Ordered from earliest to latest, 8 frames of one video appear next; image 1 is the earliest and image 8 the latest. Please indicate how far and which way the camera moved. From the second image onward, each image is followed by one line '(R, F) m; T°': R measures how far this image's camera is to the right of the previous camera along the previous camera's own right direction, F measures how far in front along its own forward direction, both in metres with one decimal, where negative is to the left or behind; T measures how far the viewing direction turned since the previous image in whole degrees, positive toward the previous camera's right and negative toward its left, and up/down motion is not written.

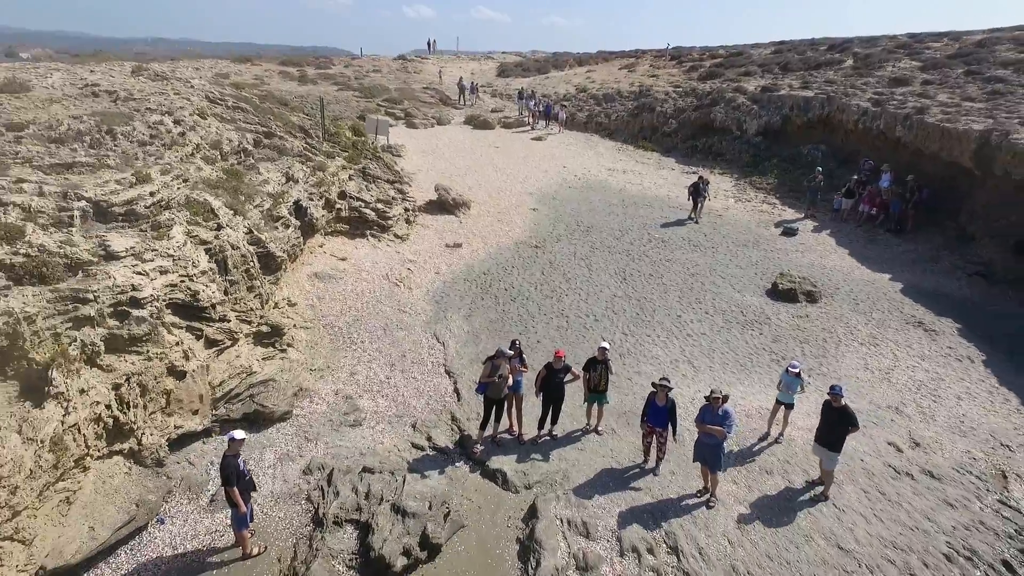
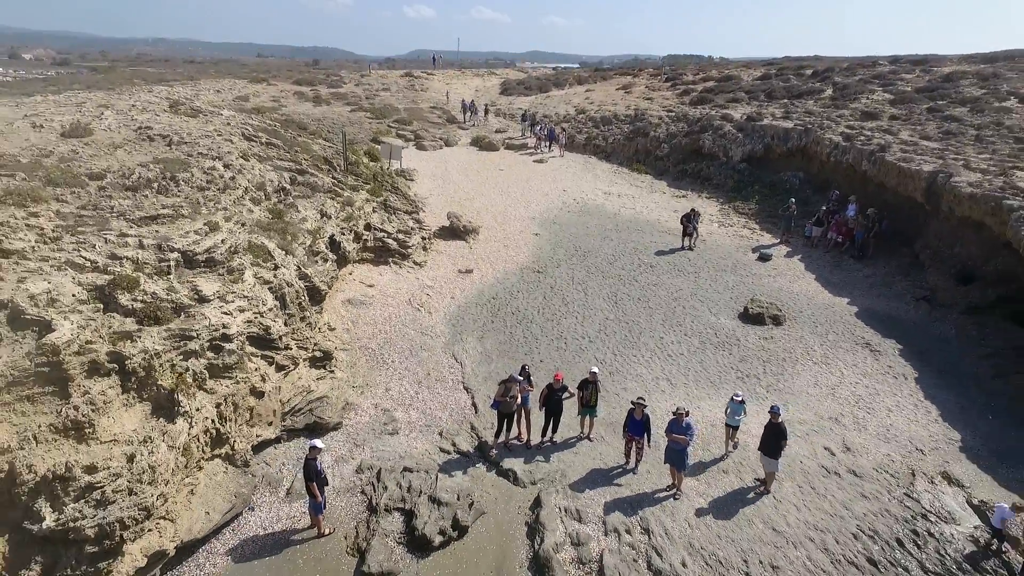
(-0.1, -1.3) m; 0°
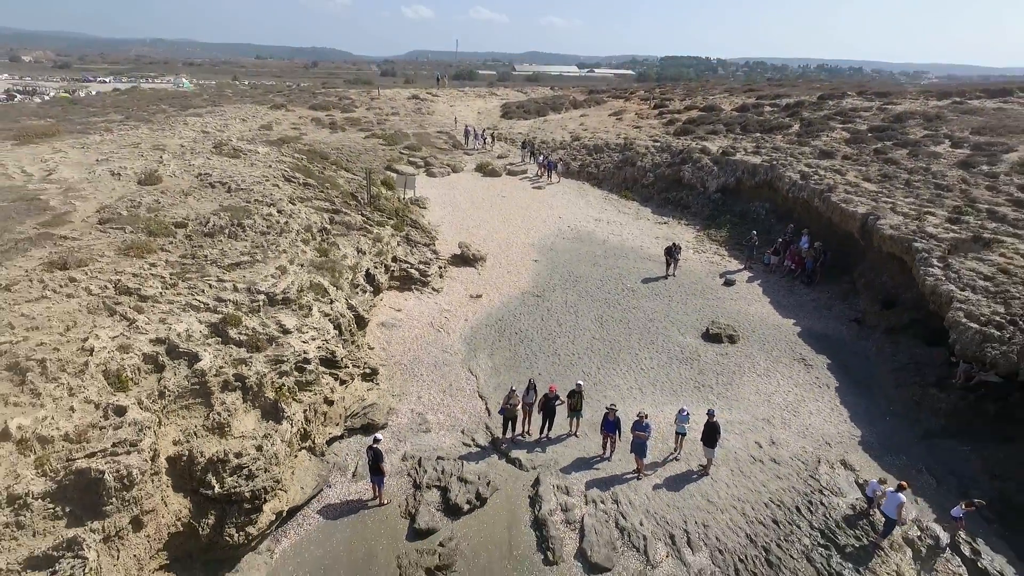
(-0.1, -2.2) m; 0°
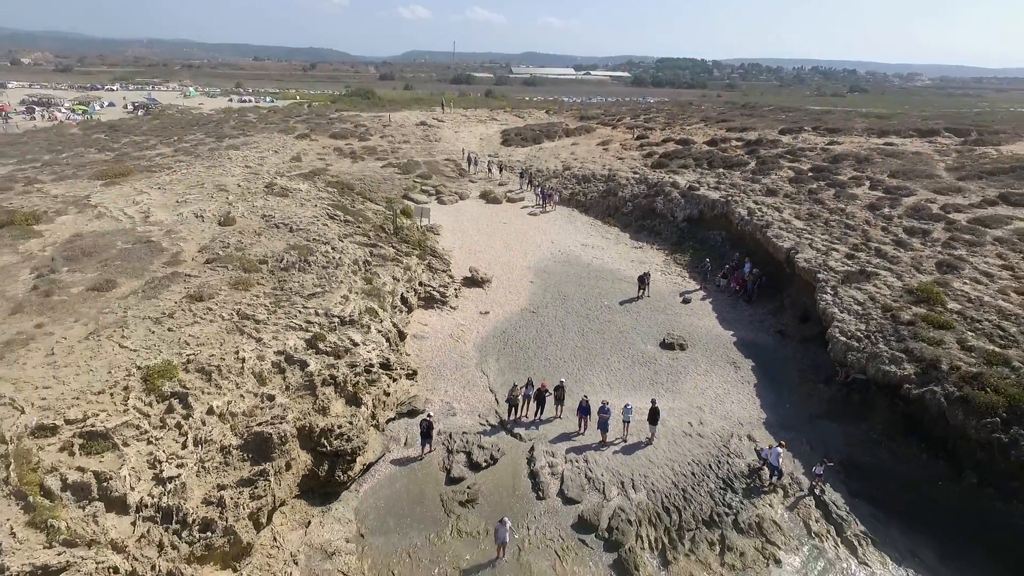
(-0.1, -3.6) m; 0°
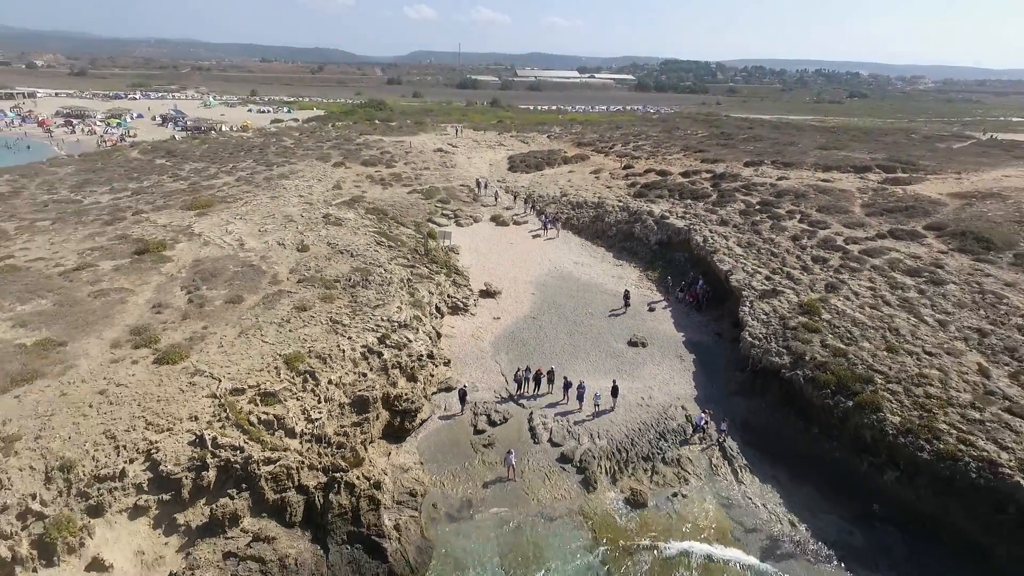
(-0.1, -5.4) m; 0°
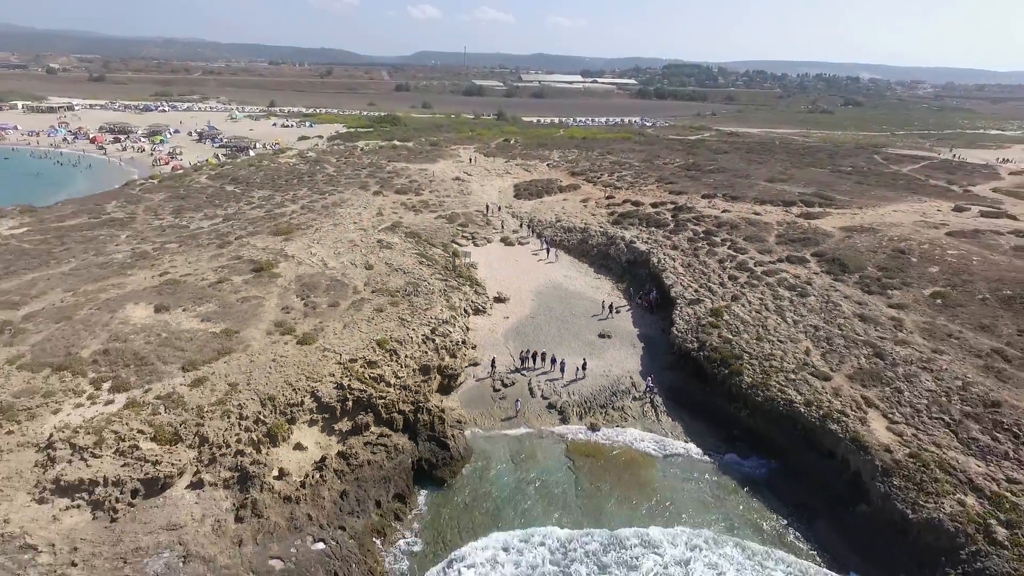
(-0.1, -9.0) m; 0°
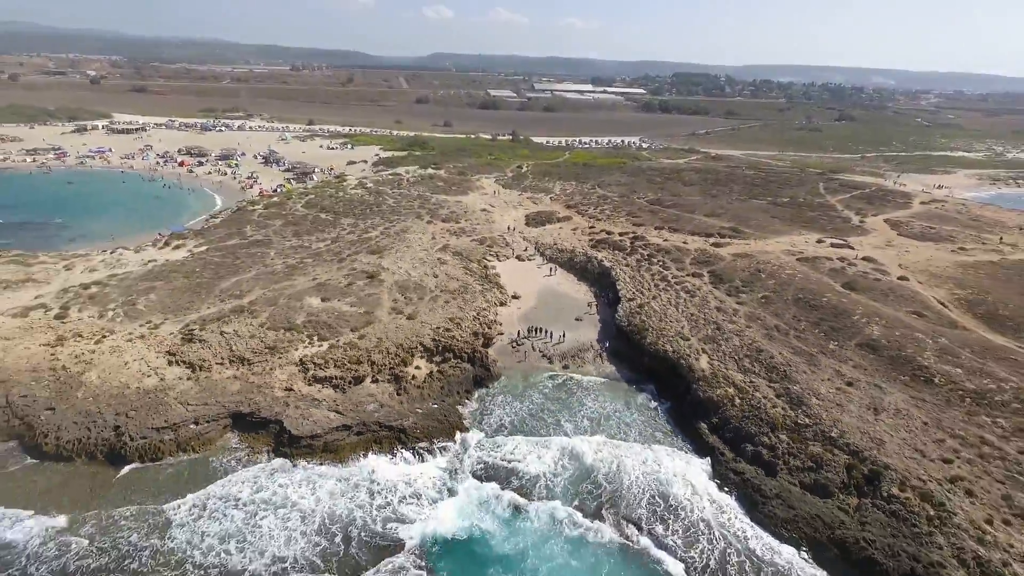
(-0.1, -19.7) m; -1°
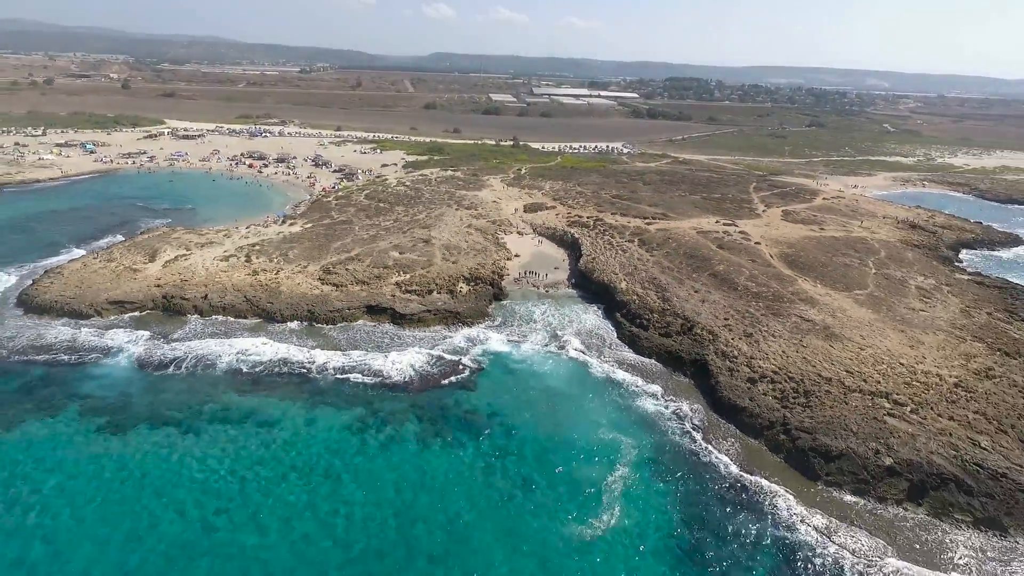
(-0.4, -29.1) m; 0°
